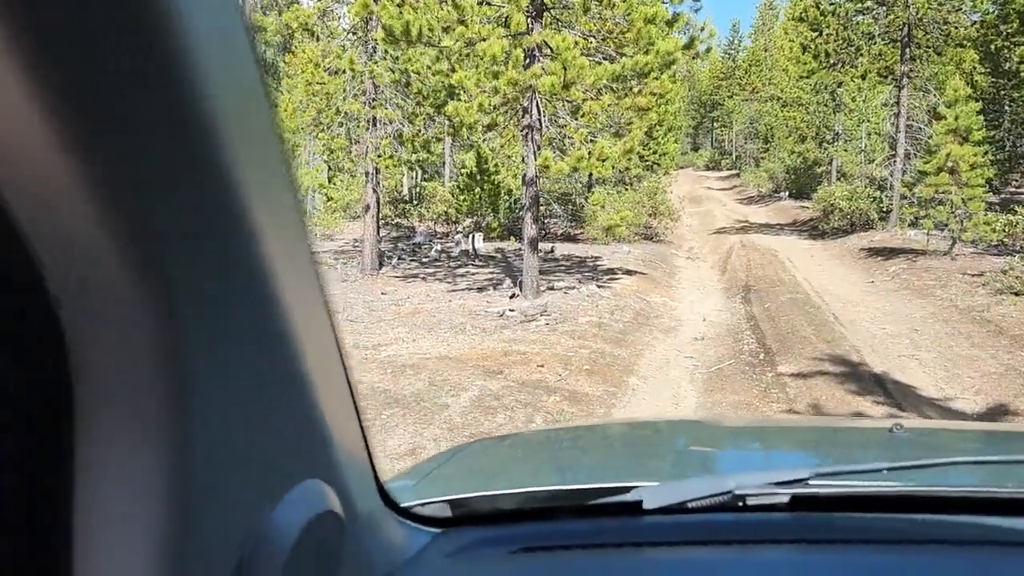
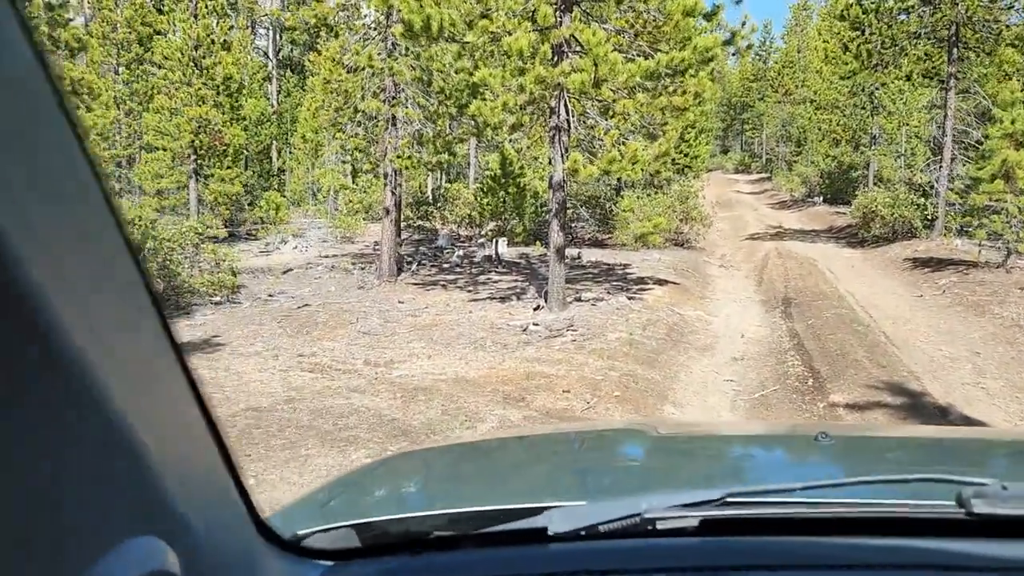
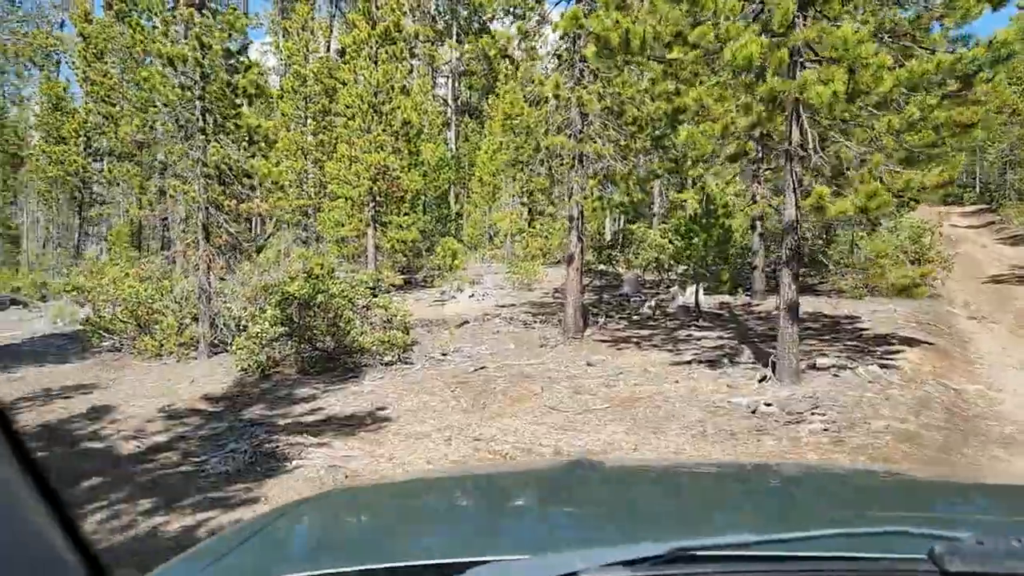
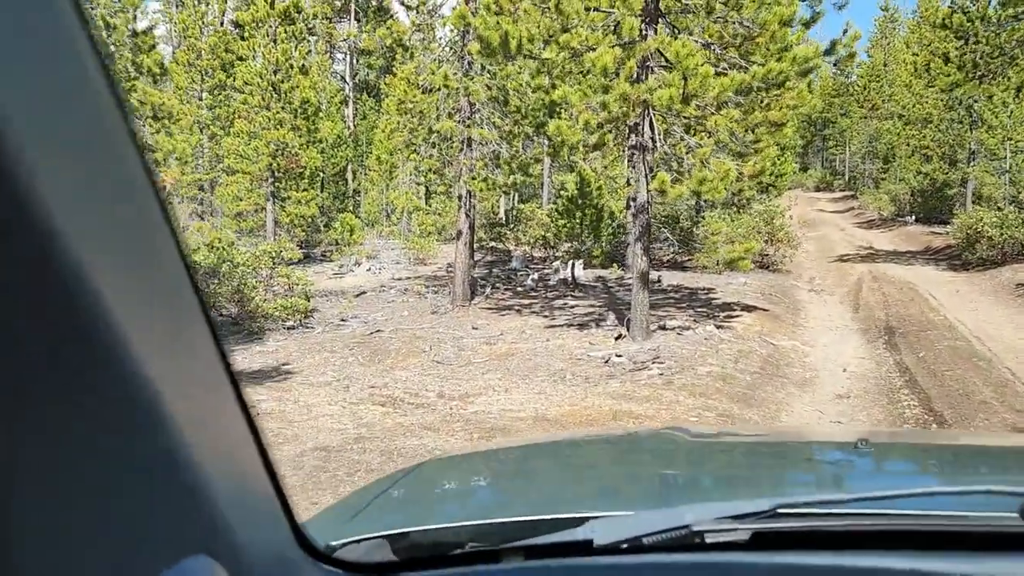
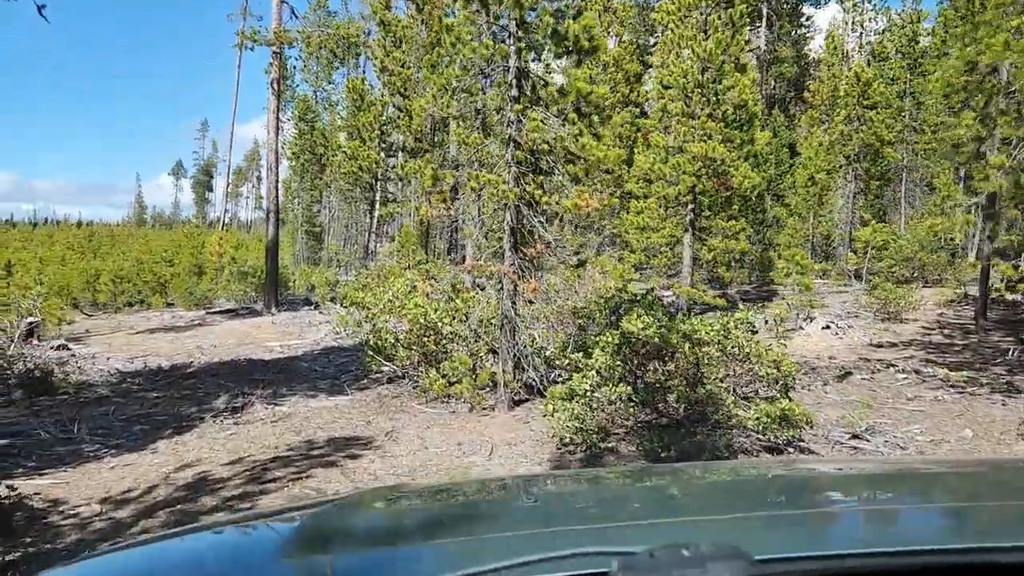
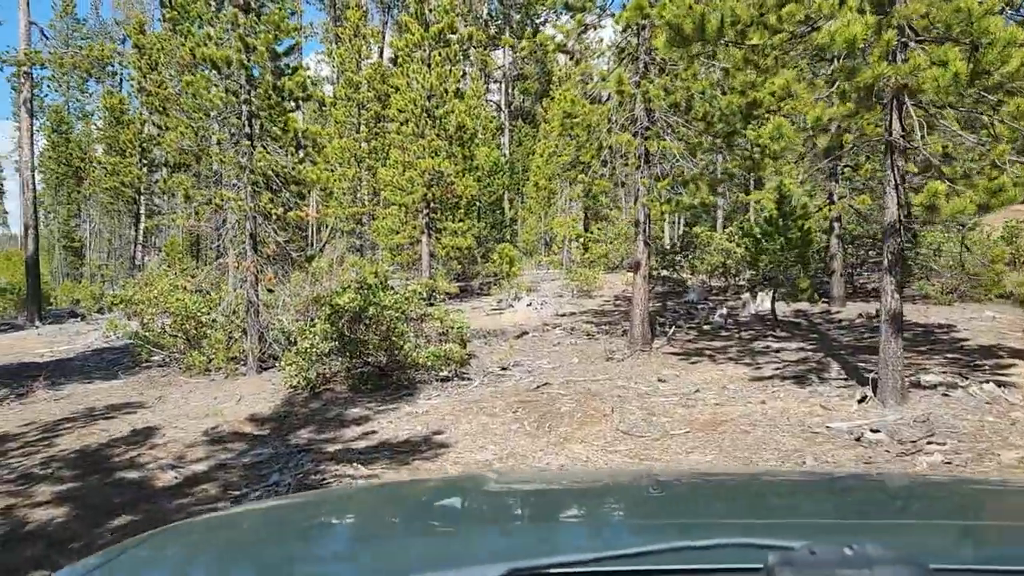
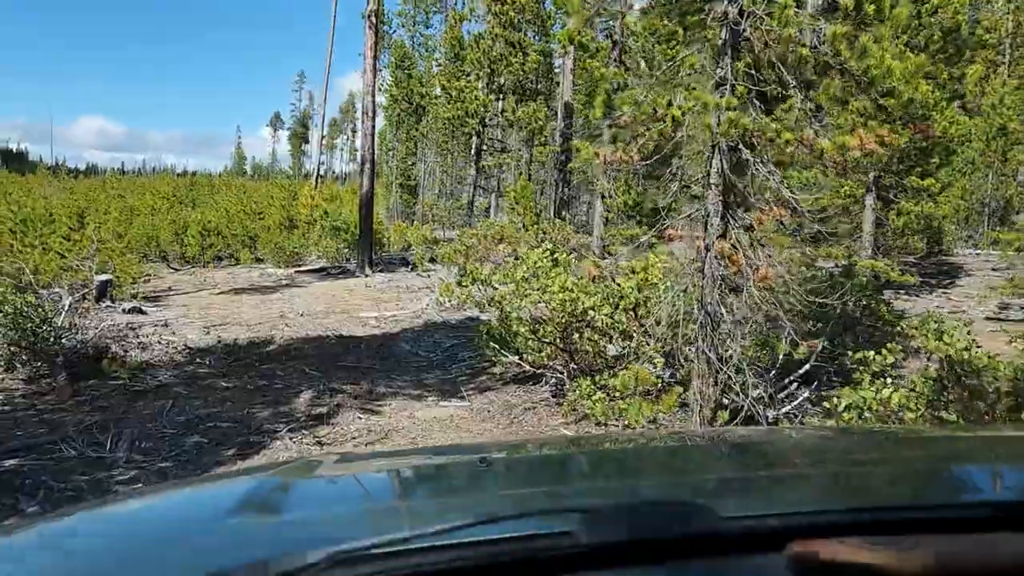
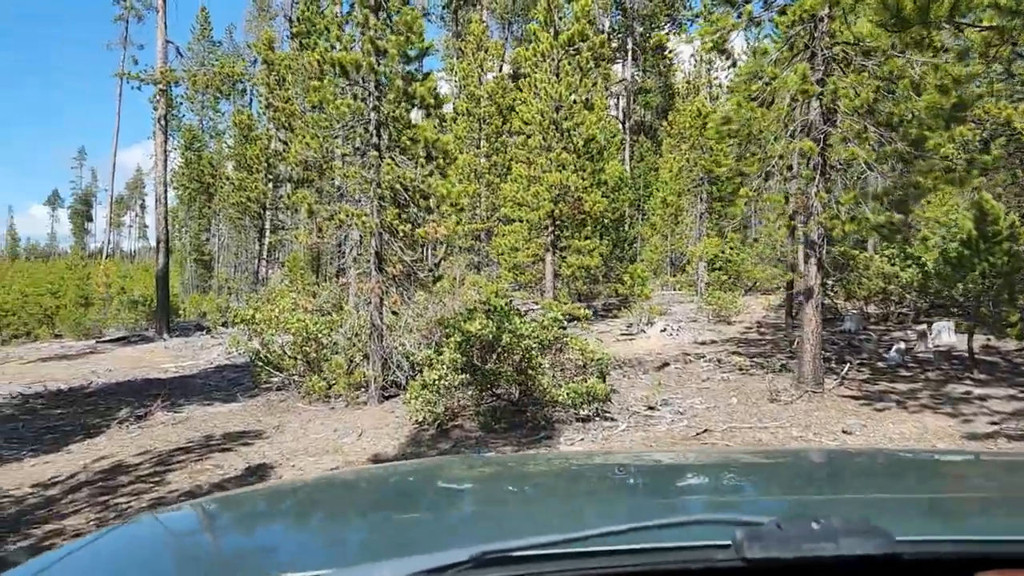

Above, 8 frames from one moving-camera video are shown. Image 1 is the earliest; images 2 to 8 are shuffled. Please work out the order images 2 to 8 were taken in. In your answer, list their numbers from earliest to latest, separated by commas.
2, 4, 3, 6, 8, 5, 7
